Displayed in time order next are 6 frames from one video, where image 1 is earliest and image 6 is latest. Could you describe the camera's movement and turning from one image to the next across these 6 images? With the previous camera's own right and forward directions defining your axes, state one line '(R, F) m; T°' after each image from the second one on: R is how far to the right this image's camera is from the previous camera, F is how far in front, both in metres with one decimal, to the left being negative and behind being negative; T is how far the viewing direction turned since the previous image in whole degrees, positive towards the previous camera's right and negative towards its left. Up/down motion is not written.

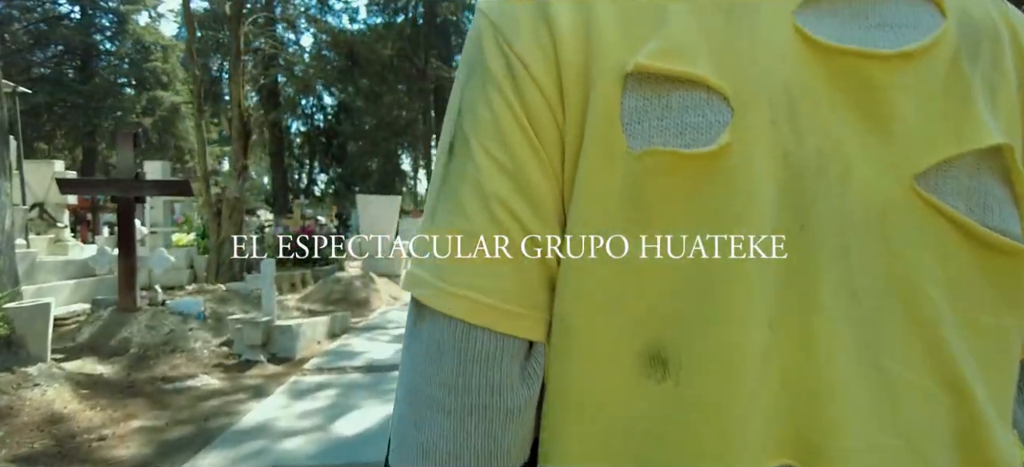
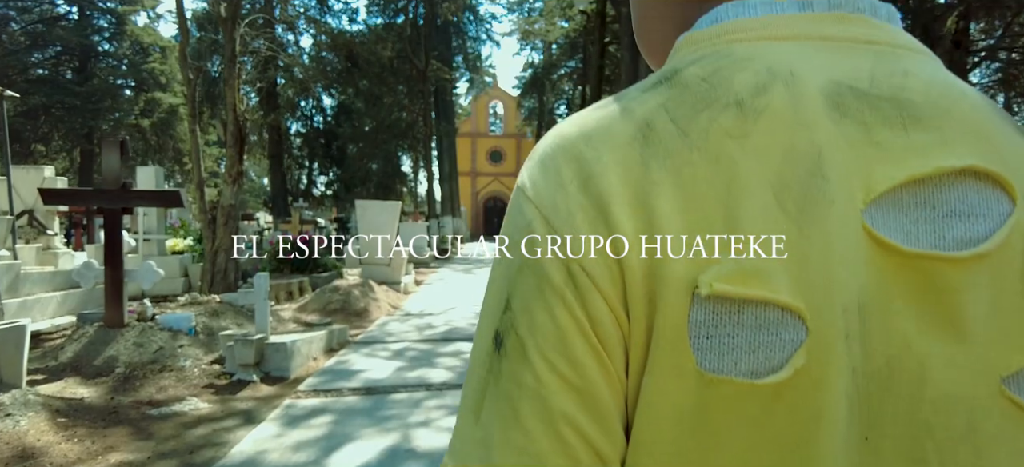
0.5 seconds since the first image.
(0.0, +0.2) m; 0°
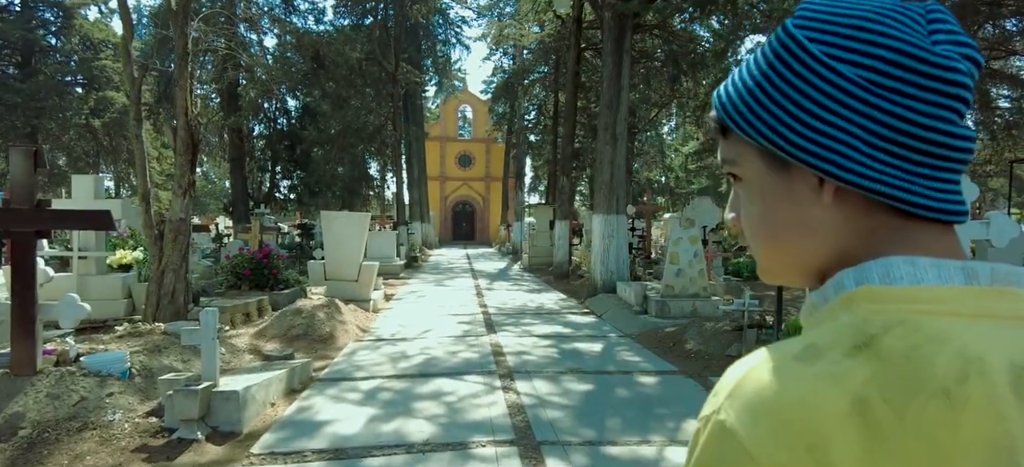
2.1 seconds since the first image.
(-0.2, +0.7) m; +3°
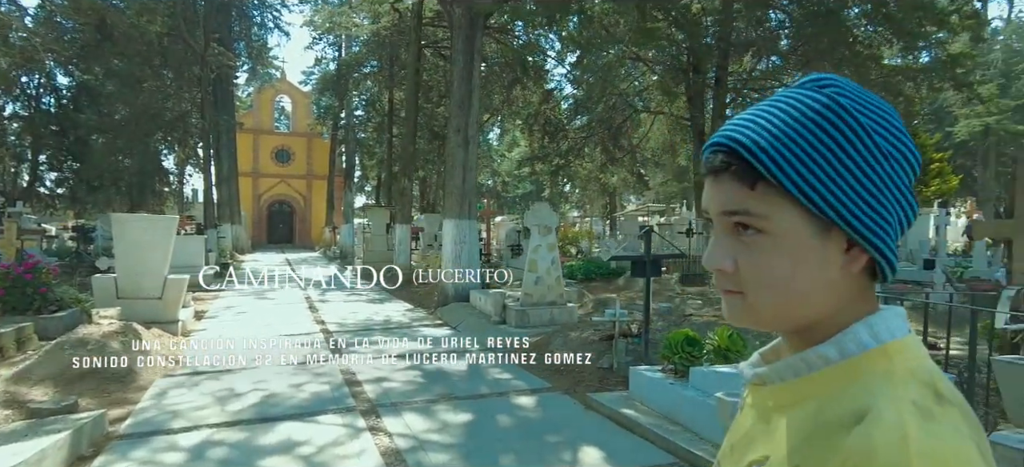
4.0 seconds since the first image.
(-0.3, +0.7) m; +17°
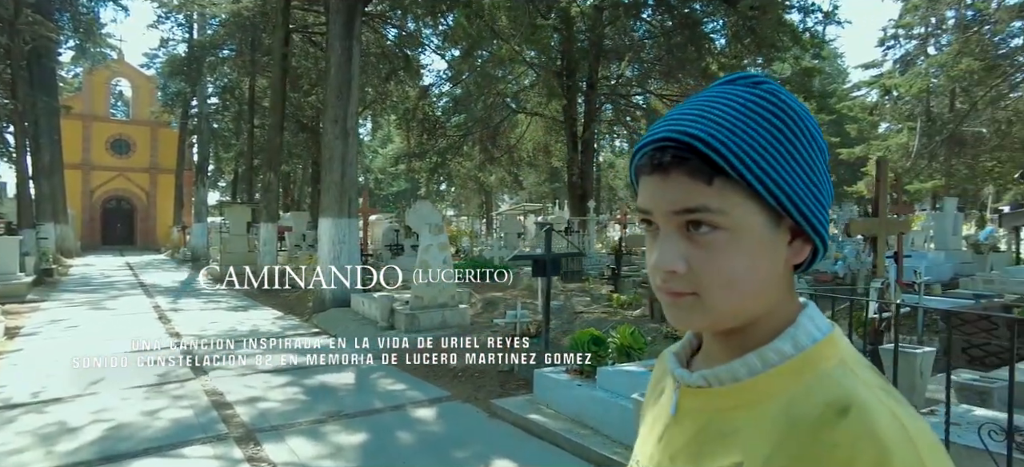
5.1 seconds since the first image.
(-0.2, +0.3) m; +13°
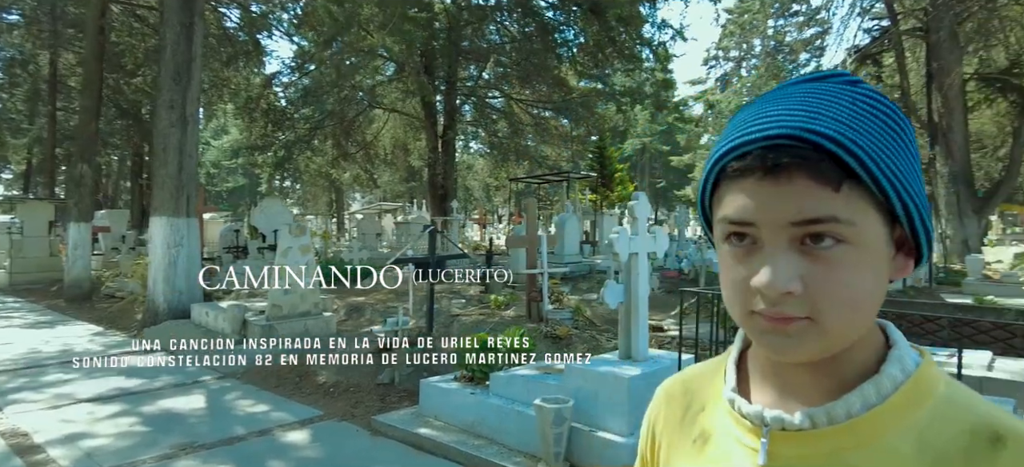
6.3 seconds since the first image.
(-0.2, +0.2) m; +14°
